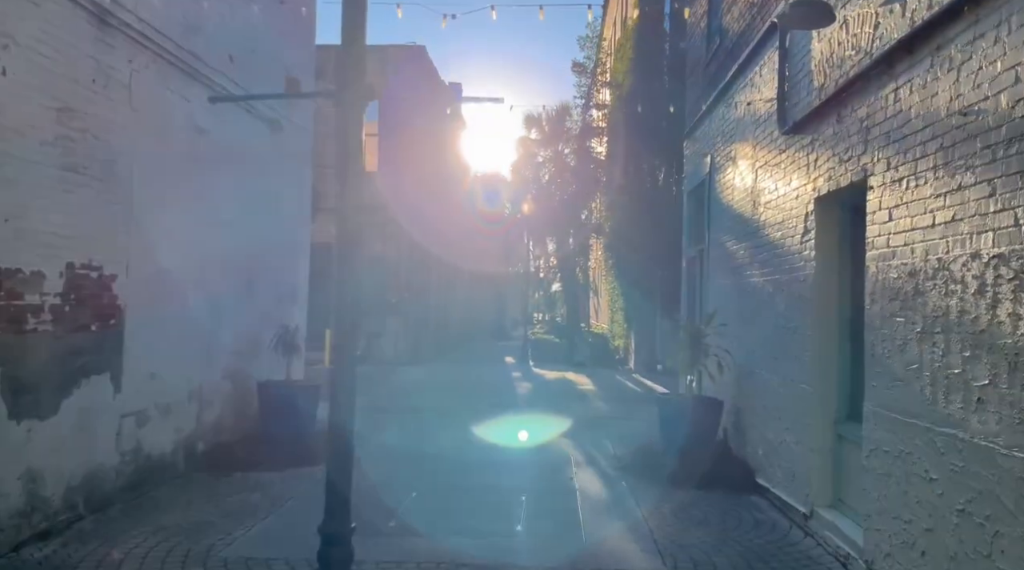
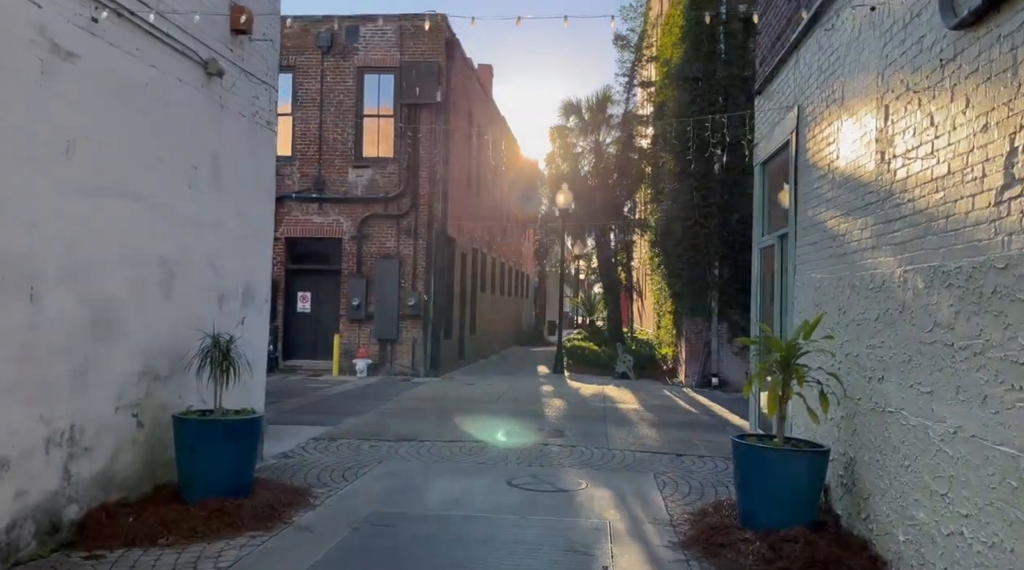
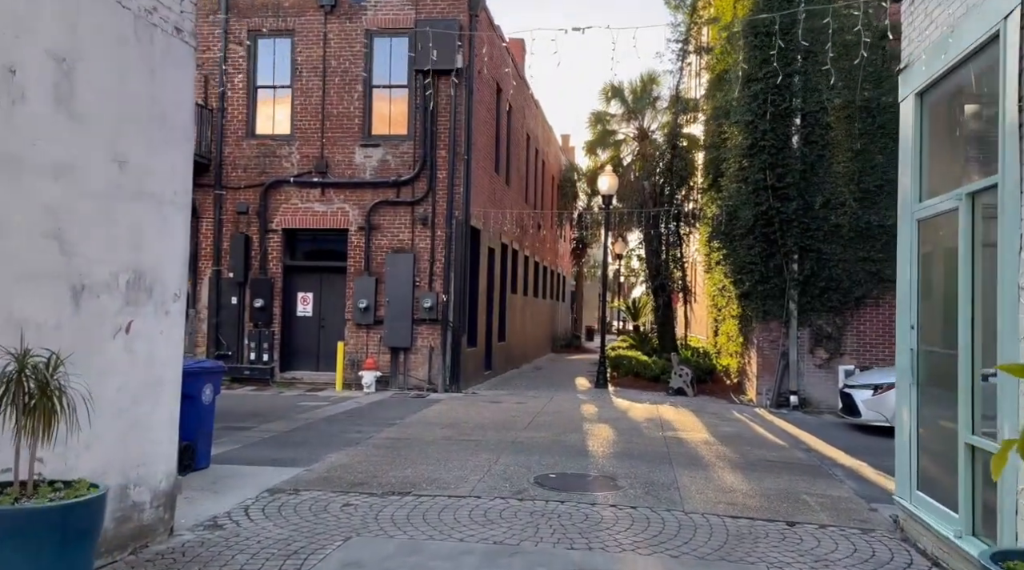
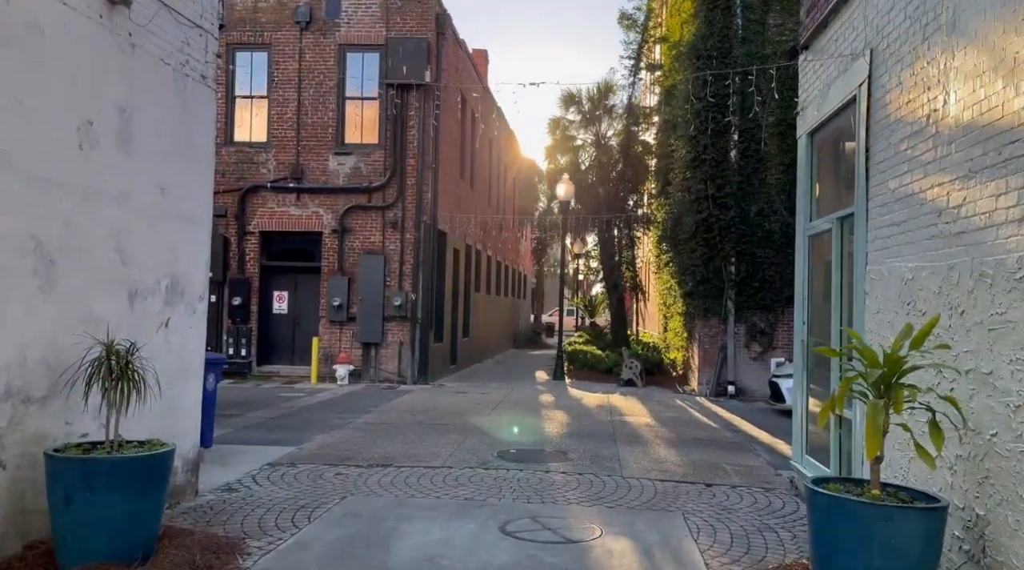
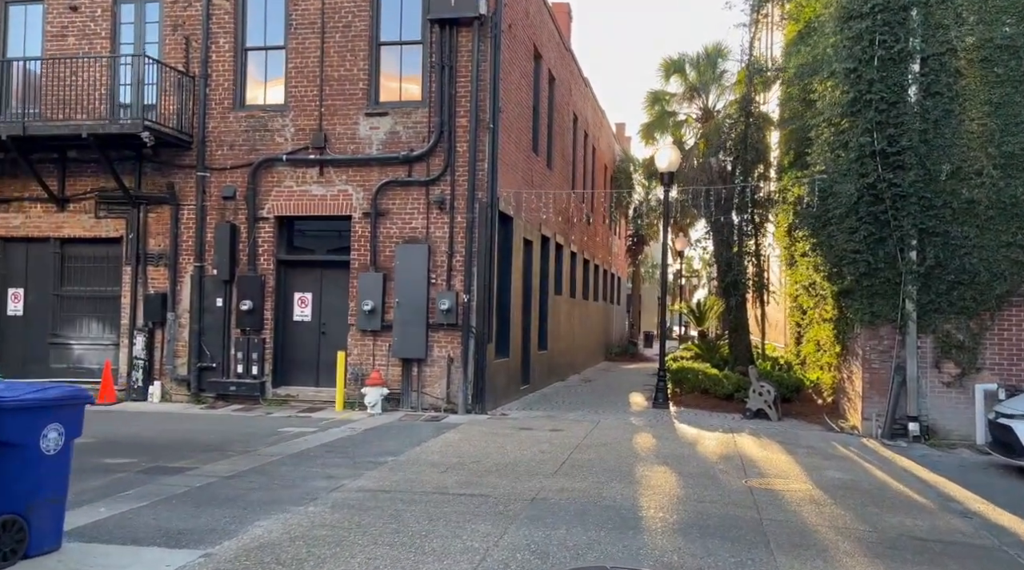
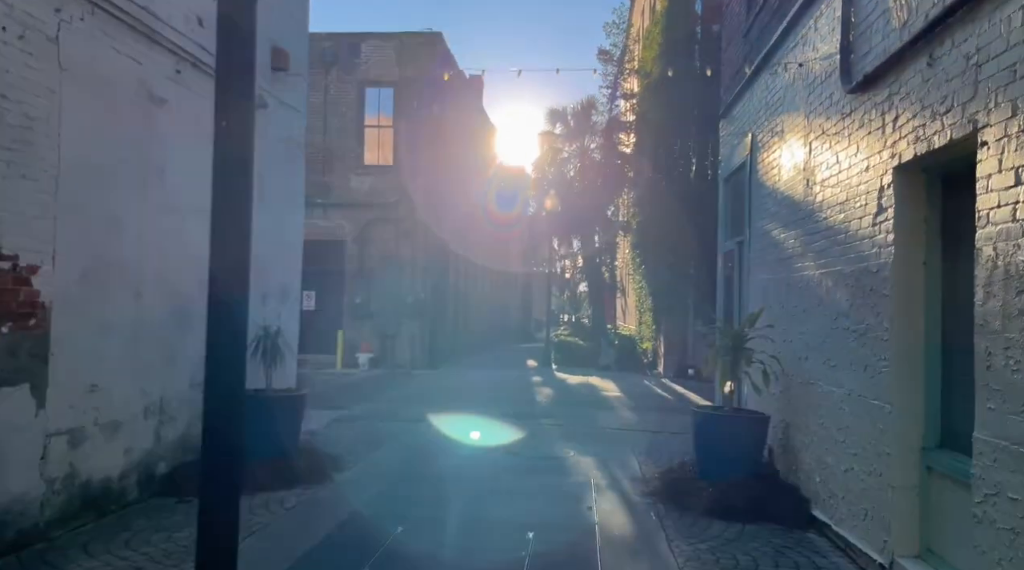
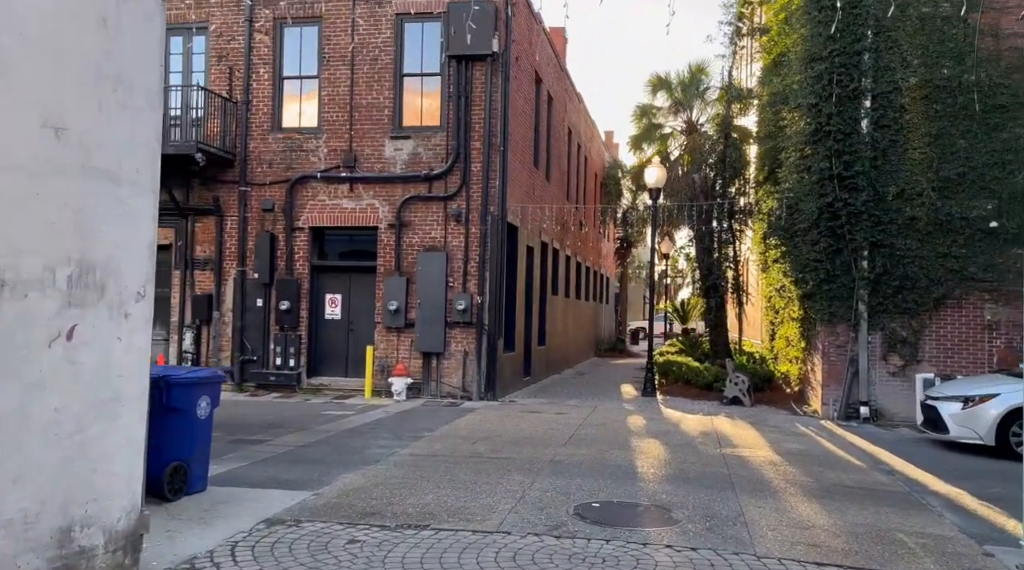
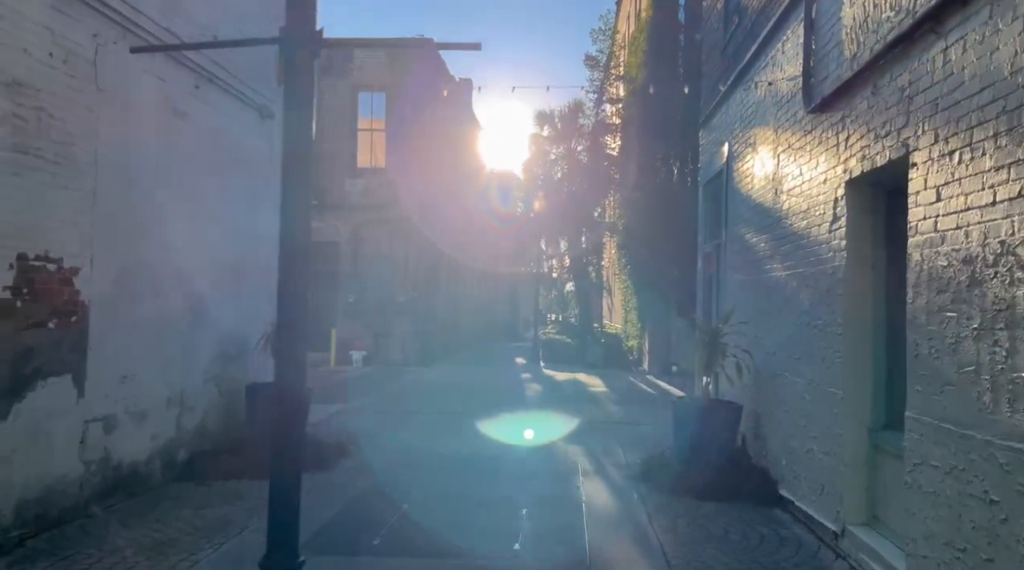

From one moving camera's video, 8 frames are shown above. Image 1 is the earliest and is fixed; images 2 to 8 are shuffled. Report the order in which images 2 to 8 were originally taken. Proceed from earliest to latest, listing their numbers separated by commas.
8, 6, 2, 4, 3, 7, 5
